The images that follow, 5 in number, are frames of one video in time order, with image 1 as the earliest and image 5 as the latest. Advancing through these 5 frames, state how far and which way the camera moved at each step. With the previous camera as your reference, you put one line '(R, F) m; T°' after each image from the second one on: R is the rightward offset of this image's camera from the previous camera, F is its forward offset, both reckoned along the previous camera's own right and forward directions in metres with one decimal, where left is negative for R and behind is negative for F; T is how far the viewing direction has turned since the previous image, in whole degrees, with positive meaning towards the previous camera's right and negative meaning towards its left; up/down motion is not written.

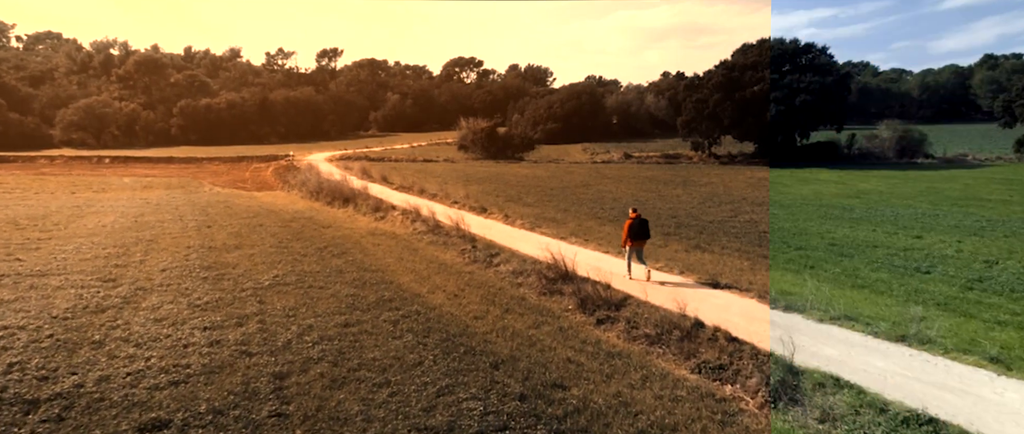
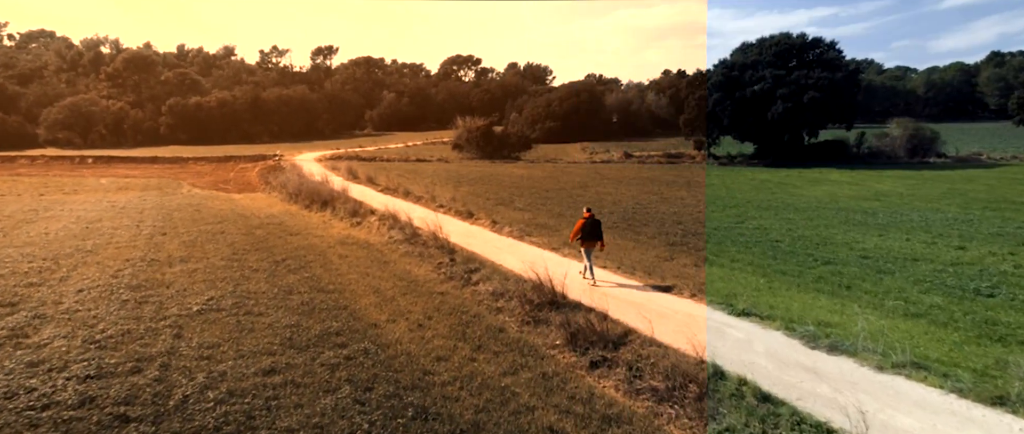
(+0.4, +2.2) m; 0°
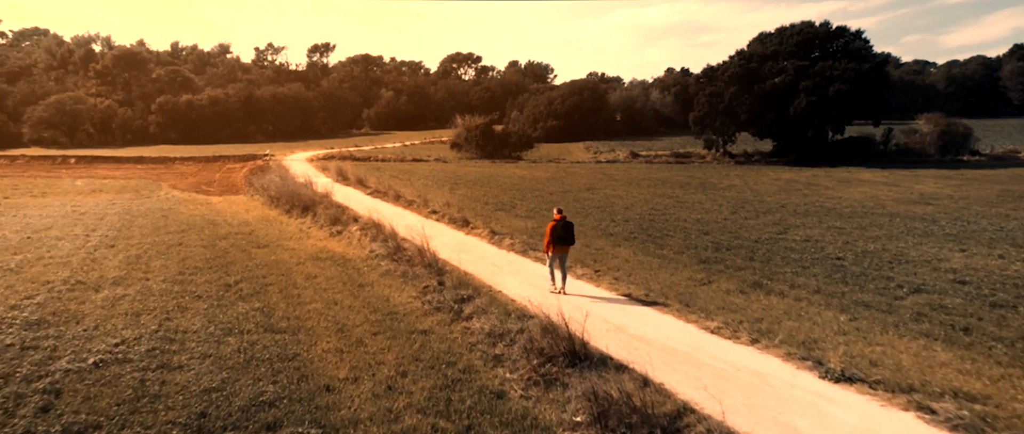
(0.0, +2.8) m; 0°
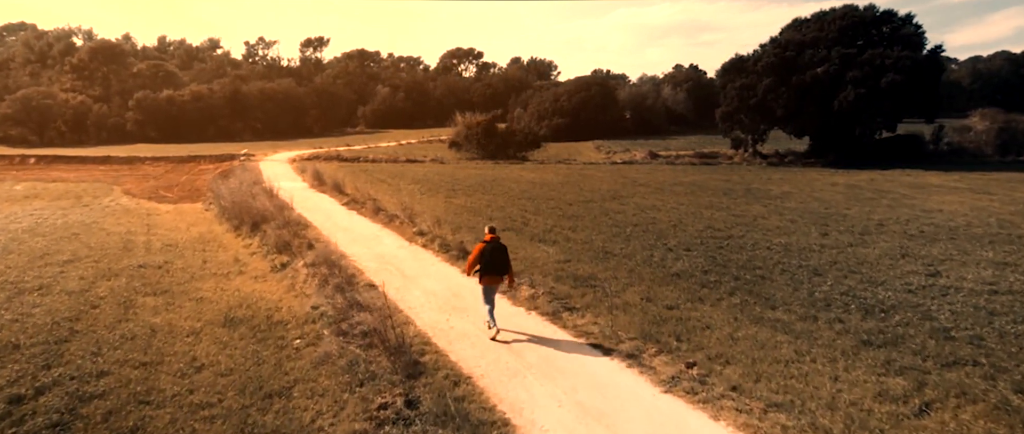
(-0.3, +5.9) m; 0°
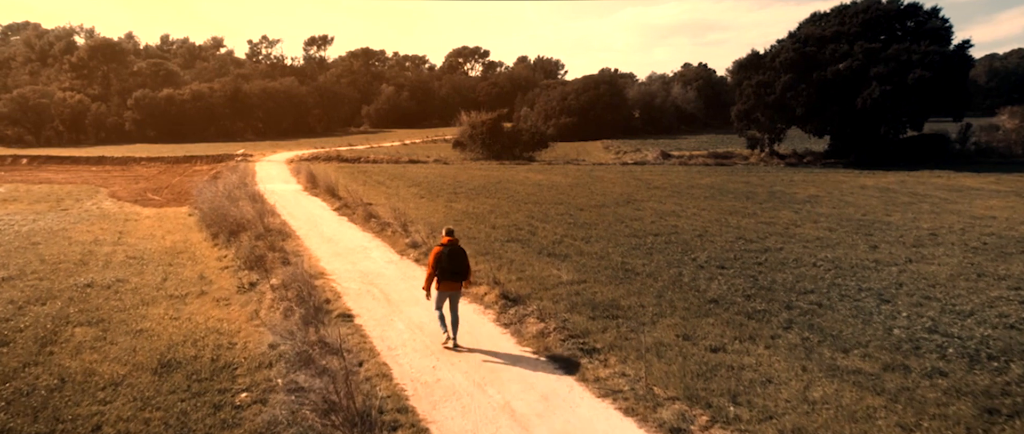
(0.0, +2.1) m; -1°
